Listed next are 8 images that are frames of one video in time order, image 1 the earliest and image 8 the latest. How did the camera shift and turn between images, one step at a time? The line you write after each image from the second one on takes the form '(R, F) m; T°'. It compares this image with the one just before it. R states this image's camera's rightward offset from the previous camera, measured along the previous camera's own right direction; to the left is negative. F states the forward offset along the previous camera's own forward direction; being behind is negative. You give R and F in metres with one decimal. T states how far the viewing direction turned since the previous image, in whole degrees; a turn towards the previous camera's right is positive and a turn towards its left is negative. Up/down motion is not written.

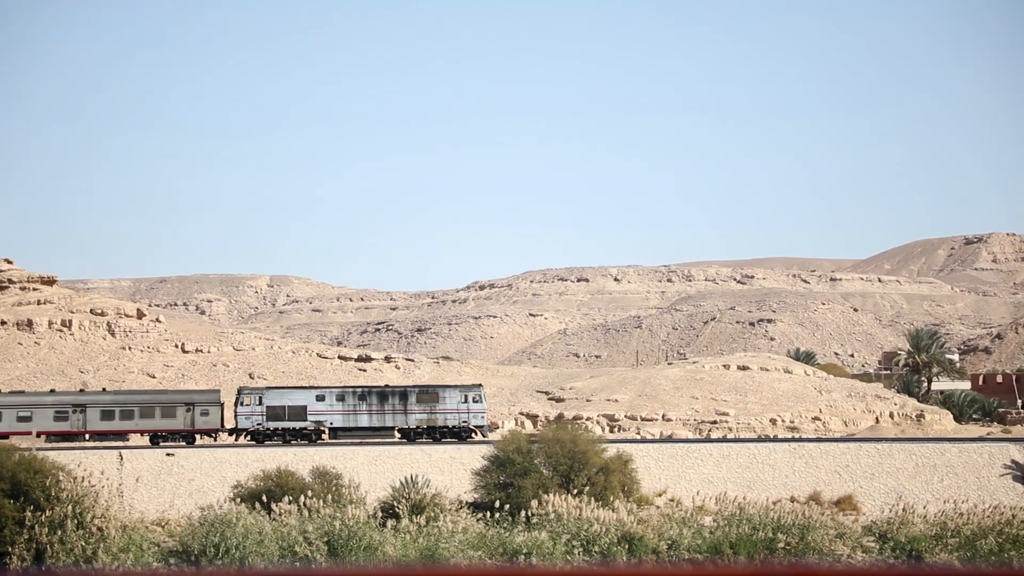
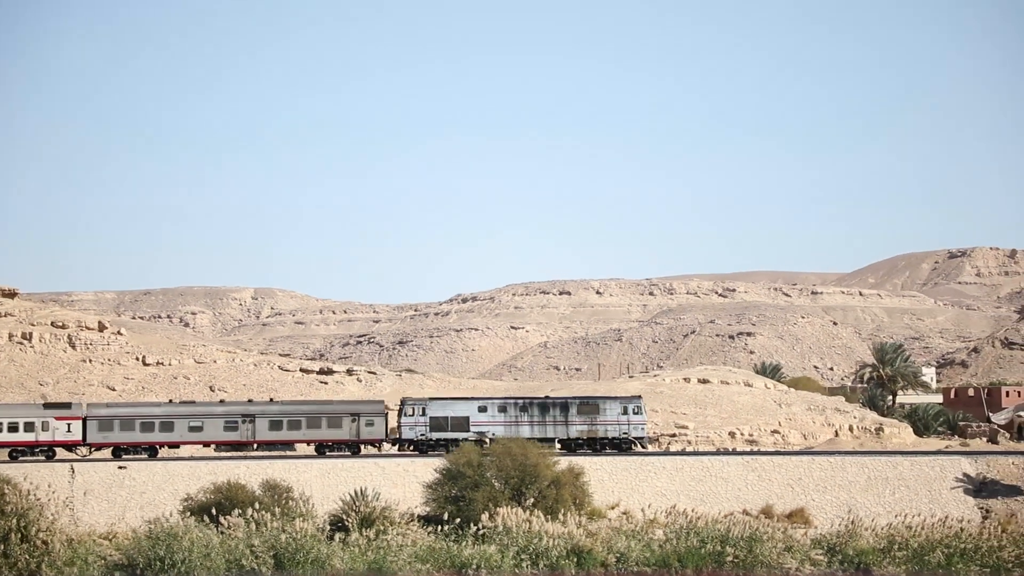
(+0.7, -0.1) m; +1°
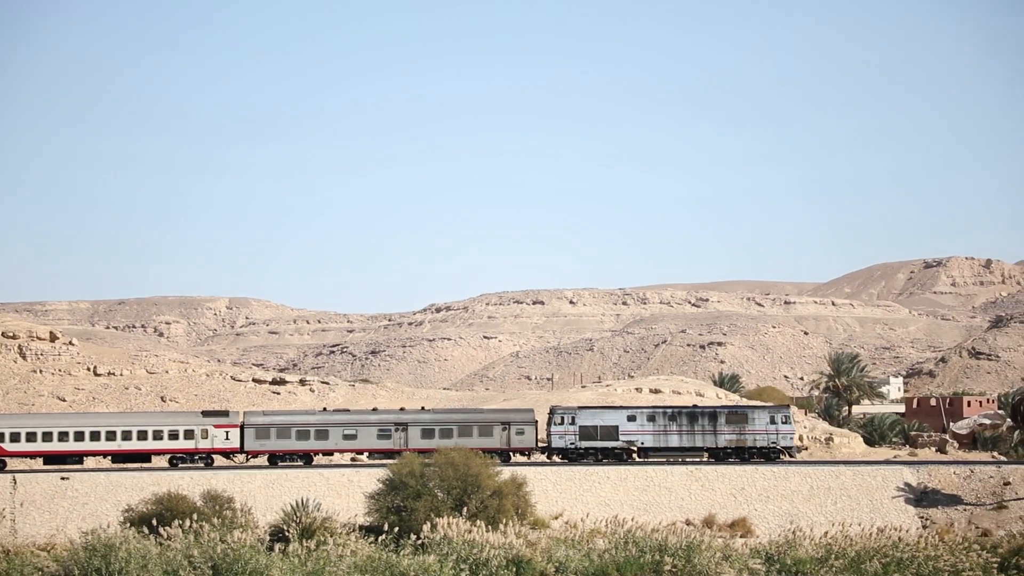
(+0.7, -0.1) m; +1°
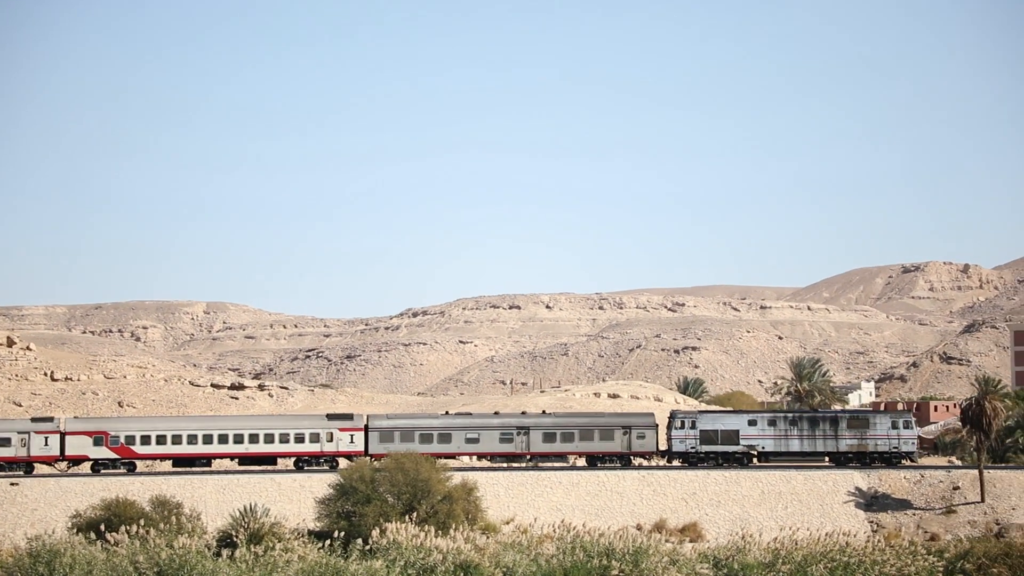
(+0.6, -0.1) m; +1°
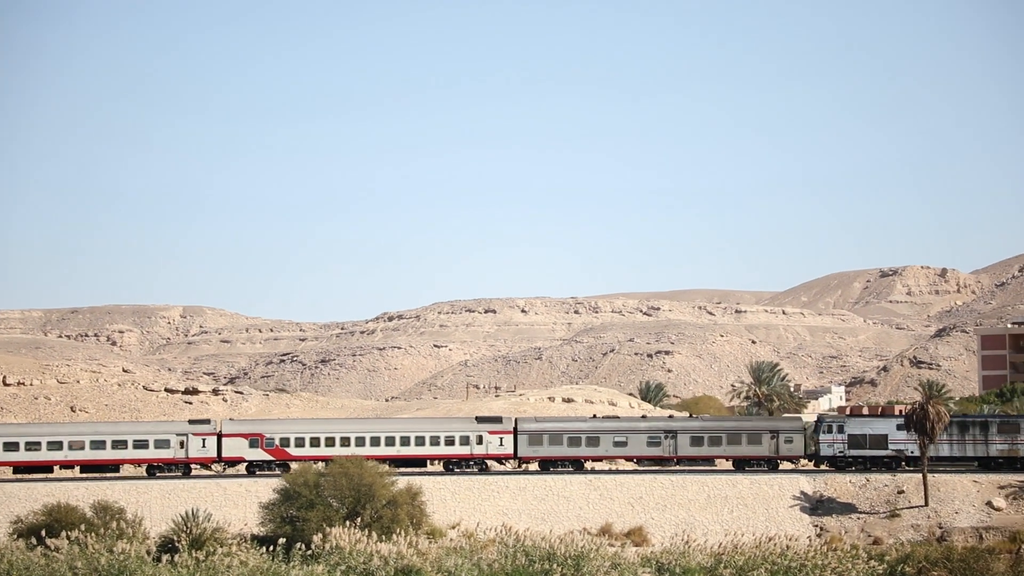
(+0.7, 0.0) m; +1°
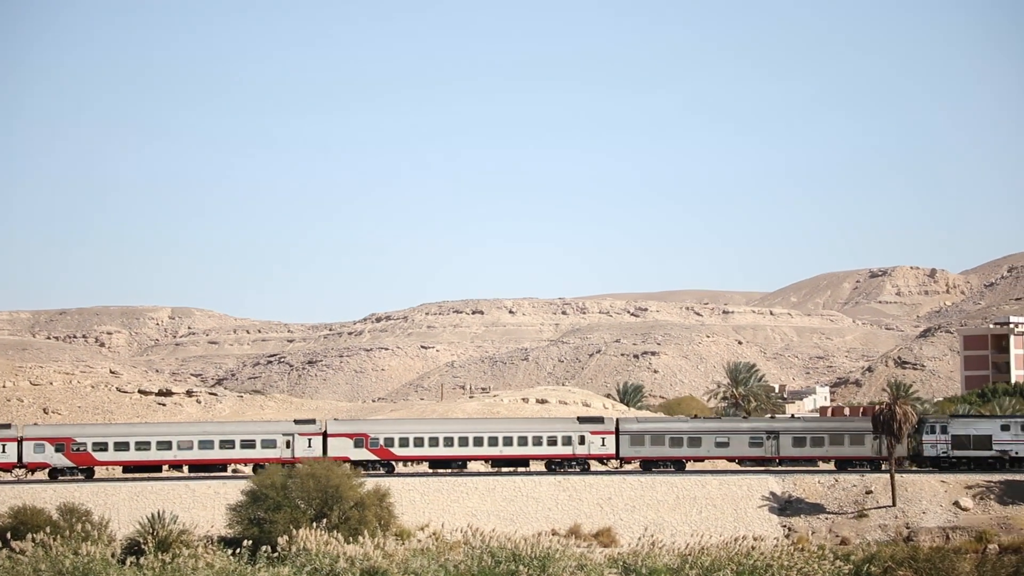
(+0.4, 0.0) m; +1°
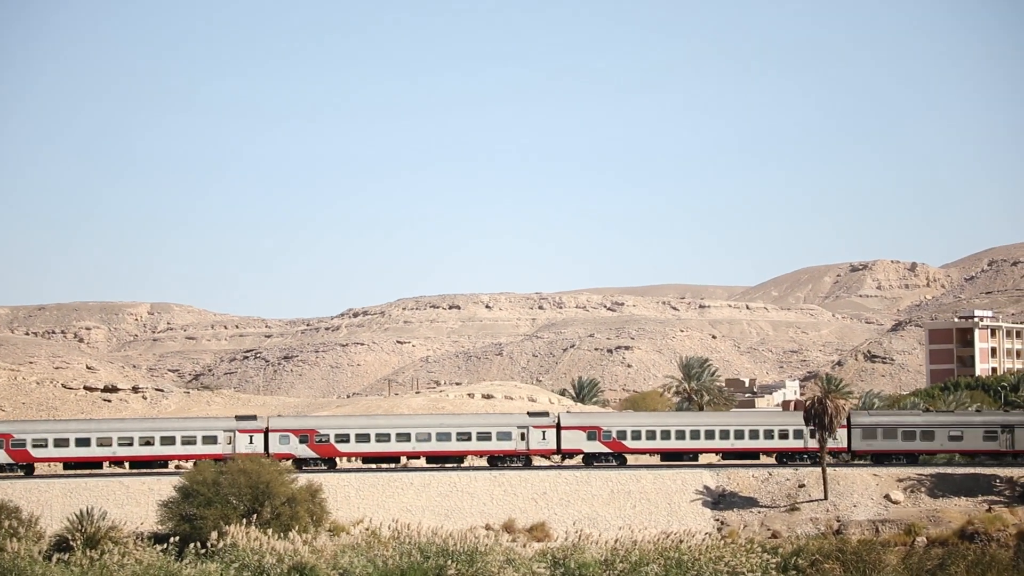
(+1.0, -0.1) m; +1°
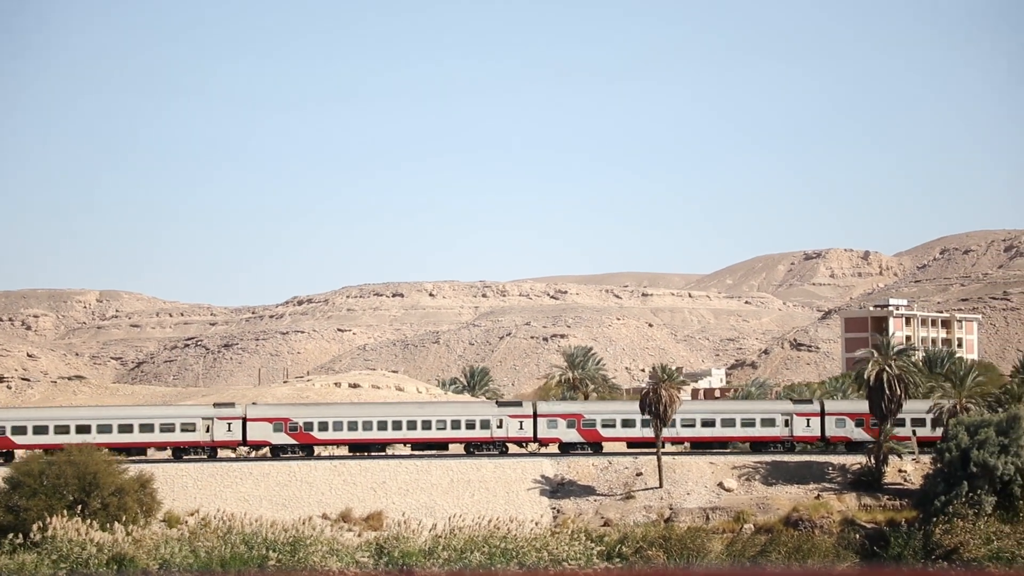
(+2.4, -0.2) m; +2°
